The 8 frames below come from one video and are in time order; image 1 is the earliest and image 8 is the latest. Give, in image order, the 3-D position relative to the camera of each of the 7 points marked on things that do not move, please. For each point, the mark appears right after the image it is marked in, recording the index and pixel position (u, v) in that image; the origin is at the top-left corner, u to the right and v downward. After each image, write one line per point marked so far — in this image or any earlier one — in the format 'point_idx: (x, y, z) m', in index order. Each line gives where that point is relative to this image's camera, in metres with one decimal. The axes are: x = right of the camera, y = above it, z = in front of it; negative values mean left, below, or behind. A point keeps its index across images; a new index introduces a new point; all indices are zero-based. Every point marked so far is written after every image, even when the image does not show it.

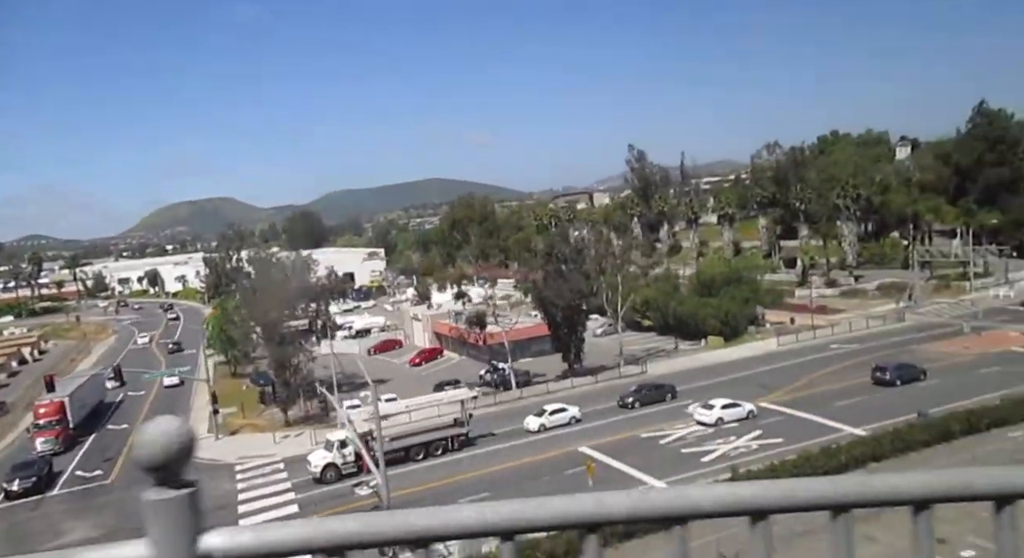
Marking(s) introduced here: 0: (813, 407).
0: (+6.8, -2.9, +18.0) m
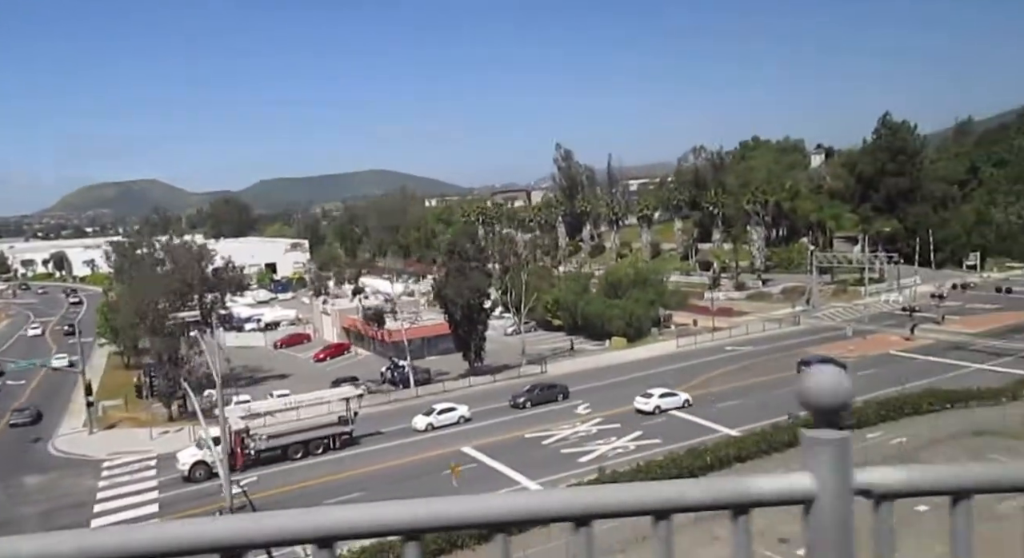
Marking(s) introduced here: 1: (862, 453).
0: (+4.3, -3.0, +18.6) m
1: (+5.9, -3.0, +13.7) m
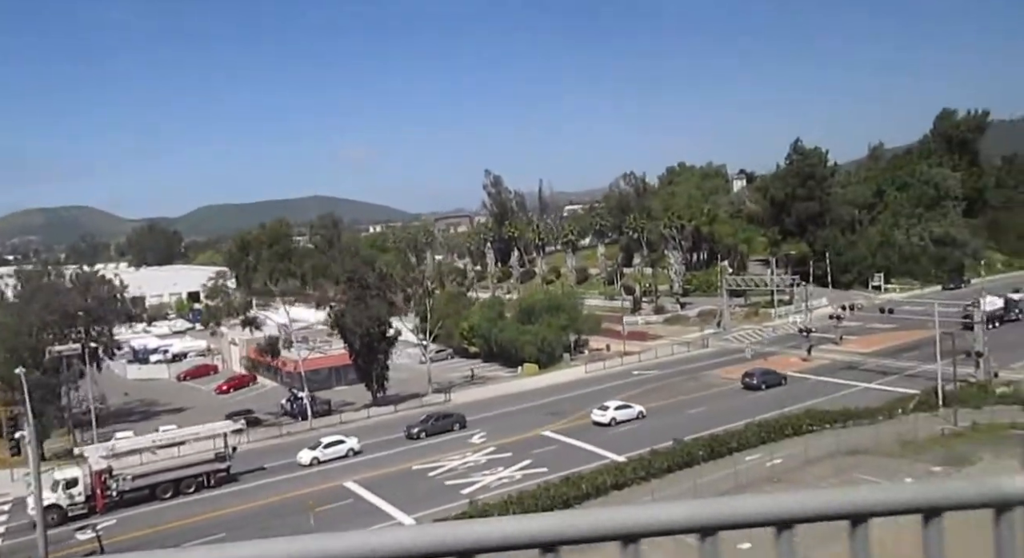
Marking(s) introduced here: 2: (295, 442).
0: (+1.8, -3.6, +18.6) m
1: (+3.8, -3.5, +13.9) m
2: (-5.0, -3.7, +18.3) m
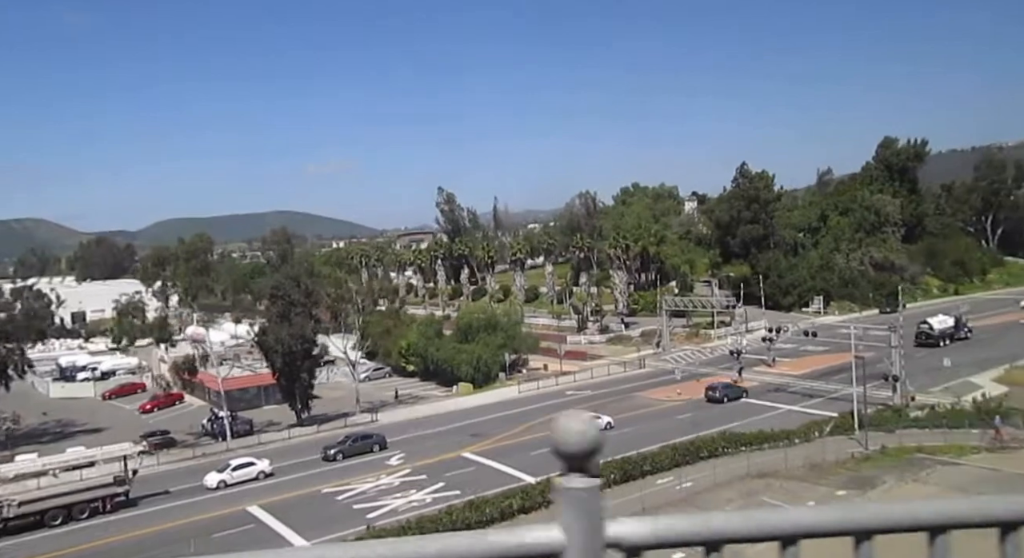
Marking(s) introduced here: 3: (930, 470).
0: (0.0, -4.1, +18.5) m
1: (+2.2, -3.9, +13.9) m
2: (-6.8, -4.1, +17.8) m
3: (+8.2, -3.7, +15.7) m
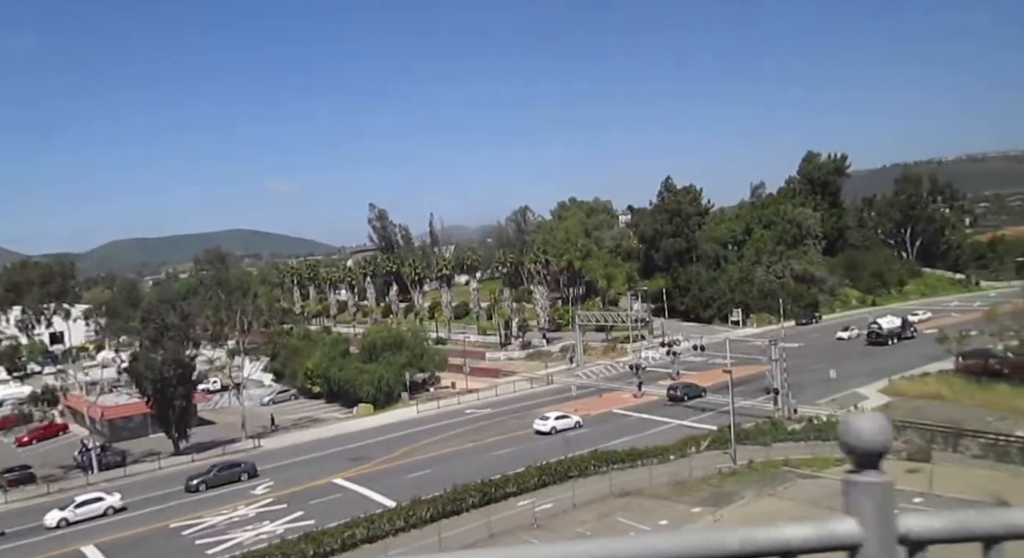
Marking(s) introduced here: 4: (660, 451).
0: (-2.9, -4.6, +18.0) m
1: (-0.3, -4.2, +13.5) m
2: (-9.6, -4.6, +16.8) m
3: (+5.5, -4.0, +15.8) m
4: (+3.3, -3.8, +17.7) m
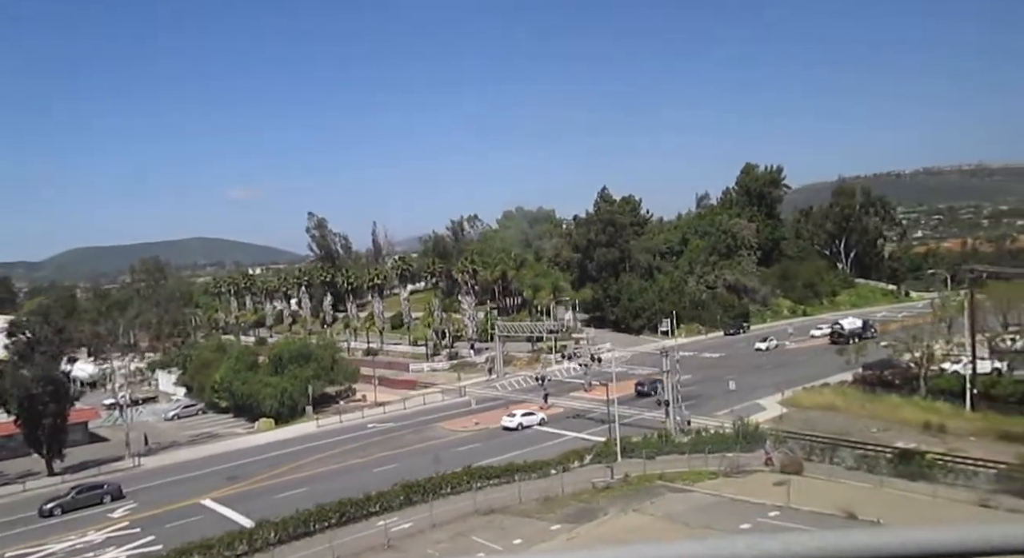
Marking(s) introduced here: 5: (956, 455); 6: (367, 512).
0: (-5.6, -4.8, +17.3) m
1: (-2.8, -4.4, +13.0) m
2: (-12.3, -4.9, +15.8) m
3: (+2.9, -4.3, +15.6) m
4: (+0.6, -4.1, +17.5) m
5: (+9.9, -3.9, +17.9) m
6: (-2.7, -4.3, +14.6) m
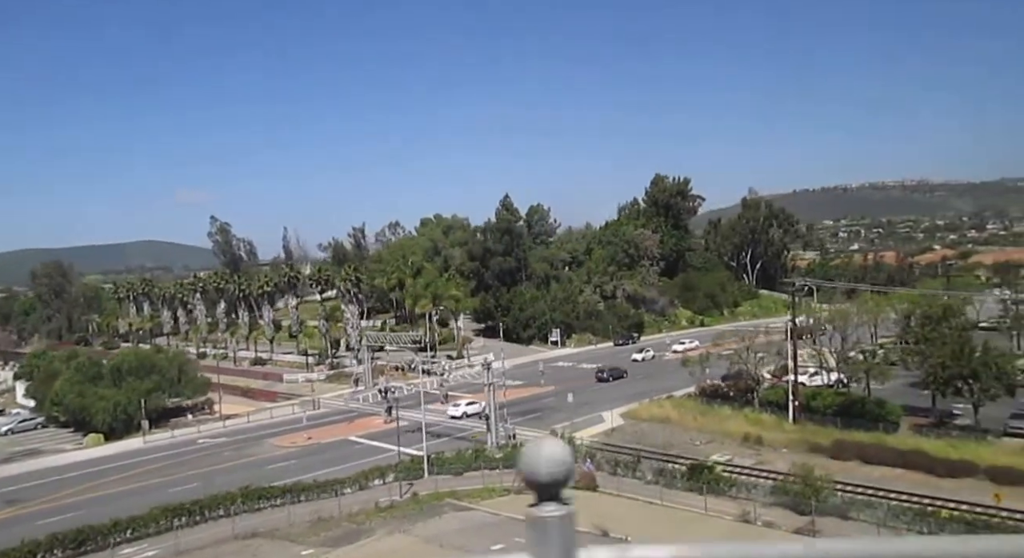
0: (-10.0, -5.0, +16.1) m
1: (-6.9, -4.6, +12.1) m
2: (-16.5, -5.0, +14.0) m
3: (-1.4, -4.5, +15.2) m
4: (-3.9, -4.3, +16.8) m
5: (+5.4, -4.3, +18.1) m
6: (-6.8, -4.5, +13.7) m
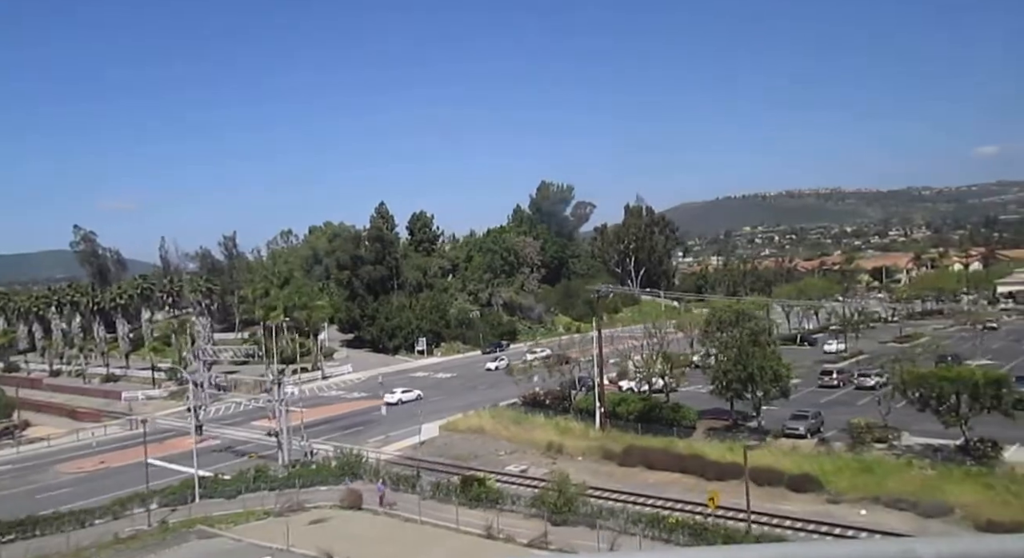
0: (-14.7, -5.4, +14.3) m
1: (-11.0, -4.9, +10.7) m
2: (-20.8, -5.4, +11.4) m
3: (-6.0, -4.8, +14.4) m
4: (-8.6, -4.6, +15.7) m
5: (+0.4, -4.5, +18.1) m
6: (-11.2, -4.8, +12.3) m
